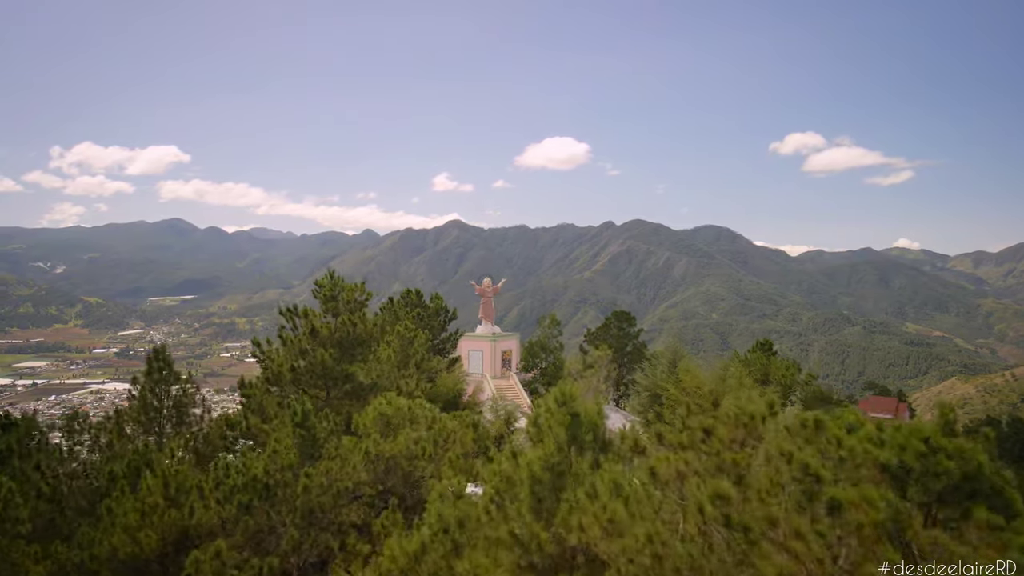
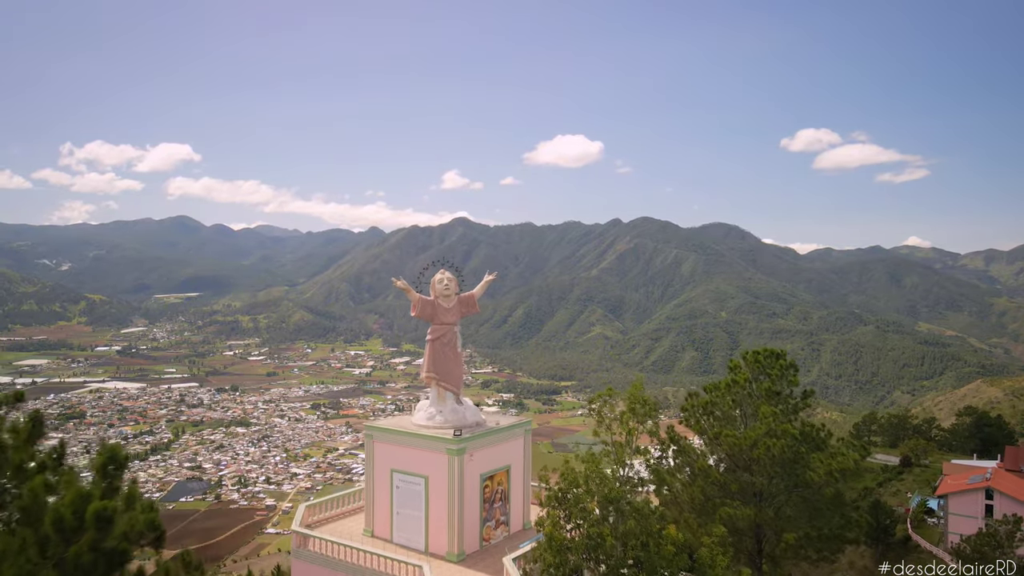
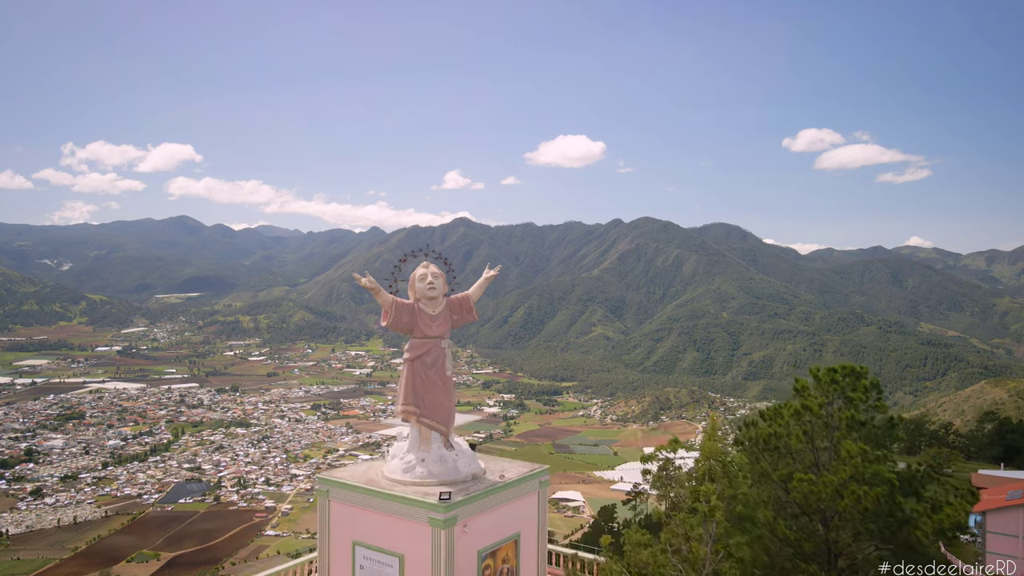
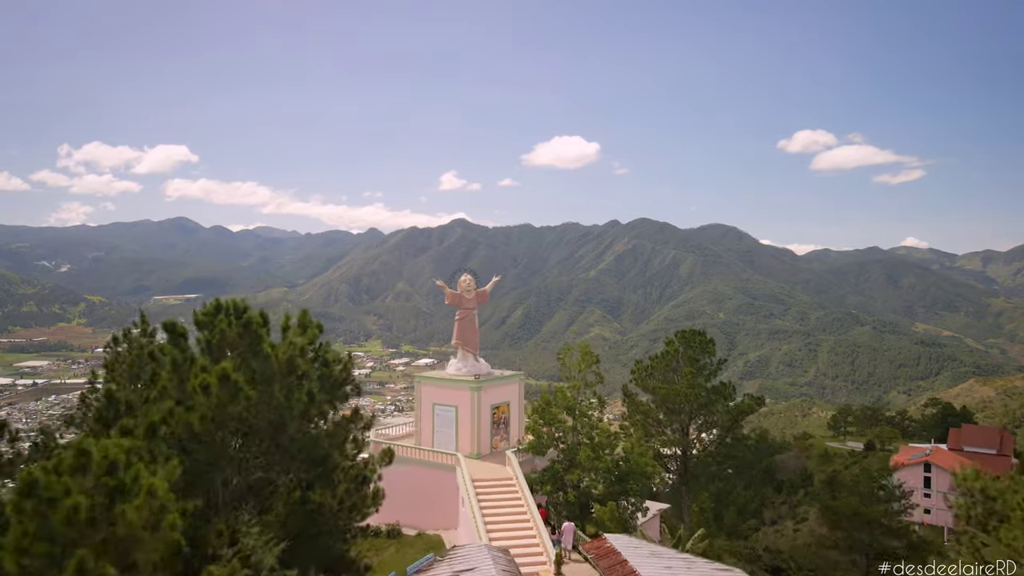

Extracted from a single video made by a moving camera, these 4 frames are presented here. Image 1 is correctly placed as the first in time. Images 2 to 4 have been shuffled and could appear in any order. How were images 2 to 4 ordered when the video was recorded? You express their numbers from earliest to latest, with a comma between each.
4, 2, 3
